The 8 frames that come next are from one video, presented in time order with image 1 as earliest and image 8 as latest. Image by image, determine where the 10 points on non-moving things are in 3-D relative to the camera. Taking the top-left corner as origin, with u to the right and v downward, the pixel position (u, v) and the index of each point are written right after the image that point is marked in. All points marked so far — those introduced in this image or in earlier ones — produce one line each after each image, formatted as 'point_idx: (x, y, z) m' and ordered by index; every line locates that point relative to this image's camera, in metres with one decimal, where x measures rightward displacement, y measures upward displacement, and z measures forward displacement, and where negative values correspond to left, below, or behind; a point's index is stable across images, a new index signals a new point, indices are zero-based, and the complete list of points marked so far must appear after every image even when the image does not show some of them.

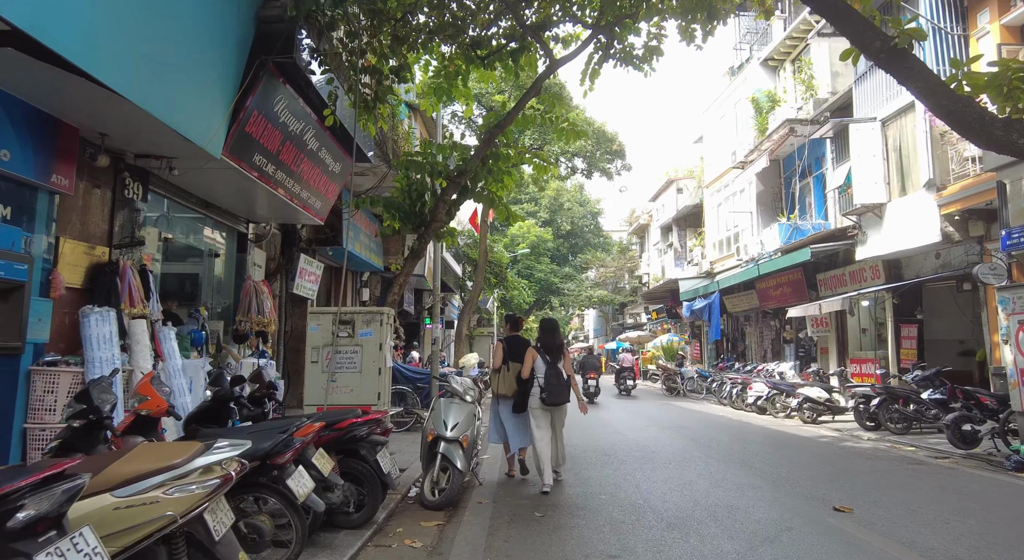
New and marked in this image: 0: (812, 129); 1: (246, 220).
0: (+7.5, +3.8, +17.6) m
1: (-3.5, +0.8, +9.3) m
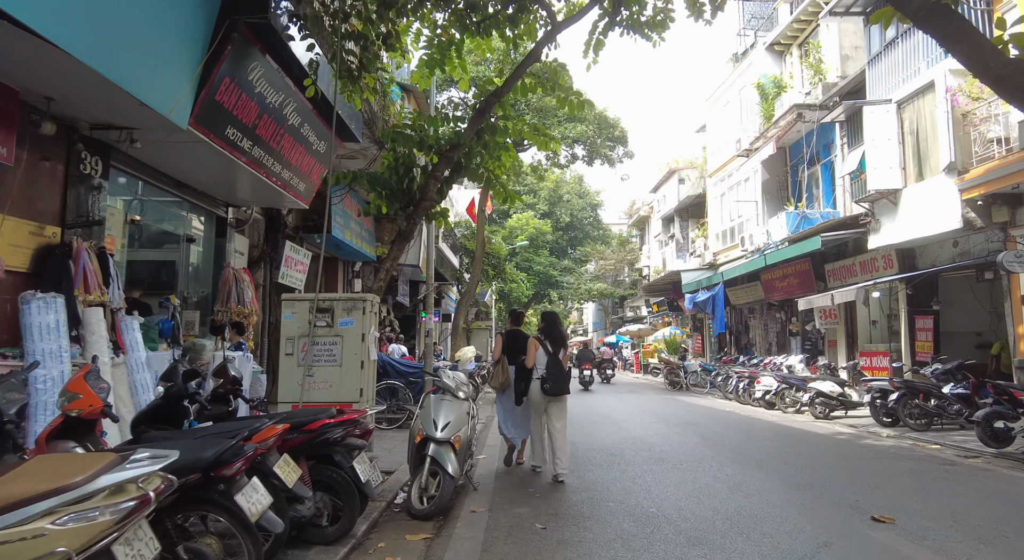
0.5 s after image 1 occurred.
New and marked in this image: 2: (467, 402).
0: (+7.5, +4.0, +17.0) m
1: (-3.6, +1.0, +8.7) m
2: (-0.4, -1.0, +5.5) m
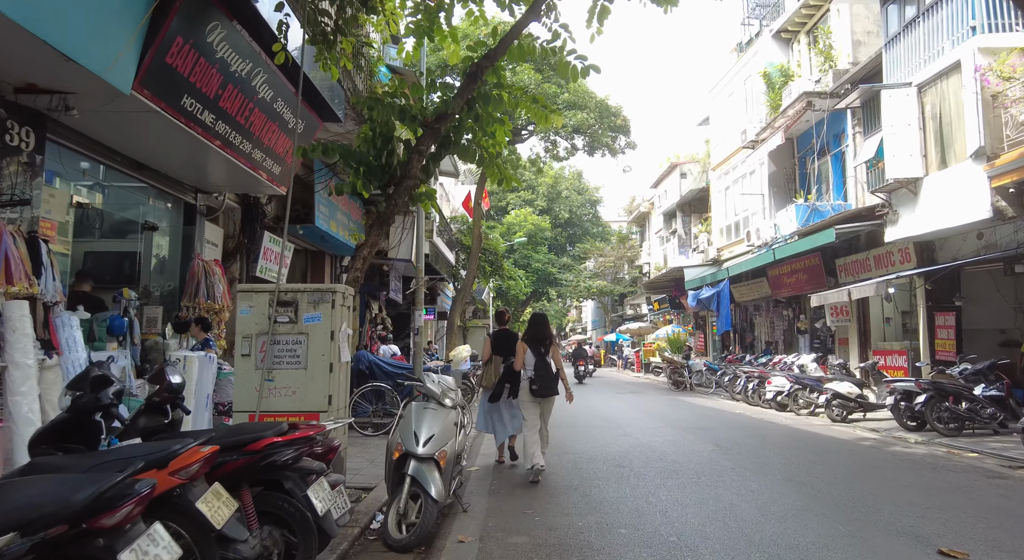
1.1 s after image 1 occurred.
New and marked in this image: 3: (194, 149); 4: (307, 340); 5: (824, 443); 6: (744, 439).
0: (+7.4, +4.1, +16.3) m
1: (-3.6, +1.0, +7.9) m
2: (-0.4, -0.9, +4.7) m
3: (-2.9, +1.2, +6.6) m
4: (-1.4, -0.4, +4.6) m
5: (+3.7, -2.0, +8.3) m
6: (+2.9, -2.0, +8.7) m
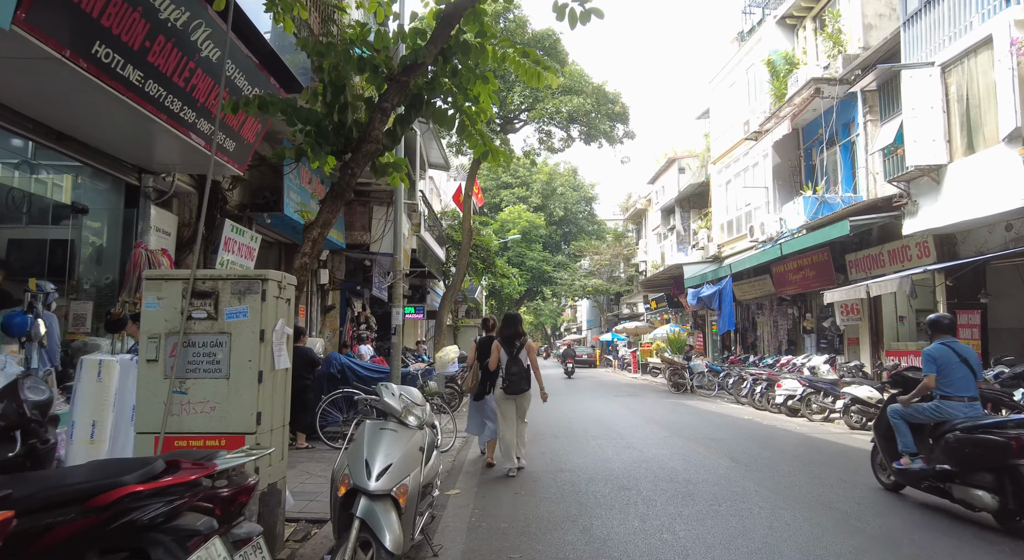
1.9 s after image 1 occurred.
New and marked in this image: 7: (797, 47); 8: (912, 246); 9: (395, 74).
0: (+7.2, +4.2, +15.4) m
1: (-3.7, +1.1, +6.9) m
2: (-0.5, -0.8, +3.8) m
3: (-3.0, +1.3, +5.6) m
4: (-1.5, -0.3, +3.6) m
5: (+3.6, -1.9, +7.4) m
6: (+2.8, -1.9, +7.8) m
7: (+7.8, +6.3, +19.0) m
8: (+7.3, +0.6, +12.8) m
9: (-0.7, +1.3, +4.4) m
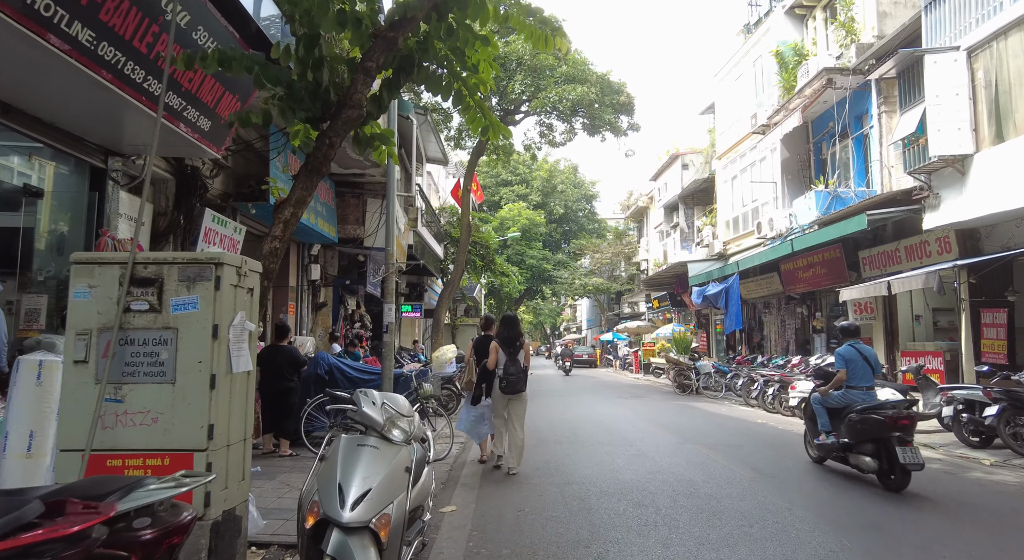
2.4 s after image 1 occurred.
0: (+7.2, +4.3, +14.8) m
1: (-3.7, +1.2, +6.3) m
2: (-0.5, -0.8, +3.2) m
3: (-3.0, +1.3, +5.0) m
4: (-1.4, -0.3, +3.0) m
5: (+3.6, -1.8, +6.8) m
6: (+2.8, -1.8, +7.2) m
7: (+7.8, +6.4, +18.4) m
8: (+7.4, +0.7, +12.2) m
9: (-0.7, +1.4, +3.8) m
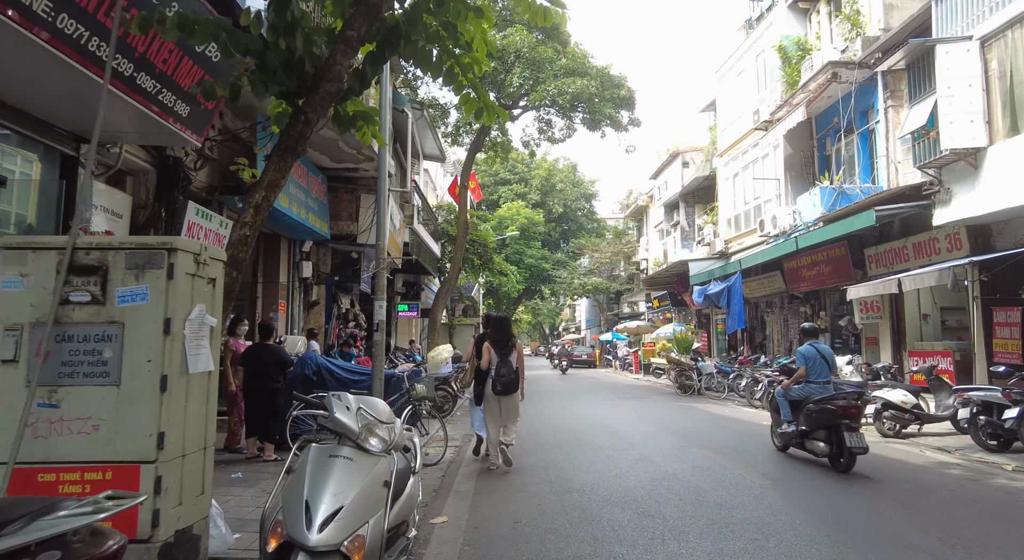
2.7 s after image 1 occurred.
0: (+7.2, +4.3, +14.5) m
1: (-3.7, +1.2, +6.0) m
2: (-0.5, -0.7, +2.8) m
3: (-3.0, +1.4, +4.7) m
4: (-1.5, -0.2, +2.7) m
5: (+3.6, -1.8, +6.5) m
6: (+2.7, -1.8, +6.8) m
7: (+7.7, +6.4, +18.1) m
8: (+7.3, +0.7, +11.9) m
9: (-0.7, +1.4, +3.5) m
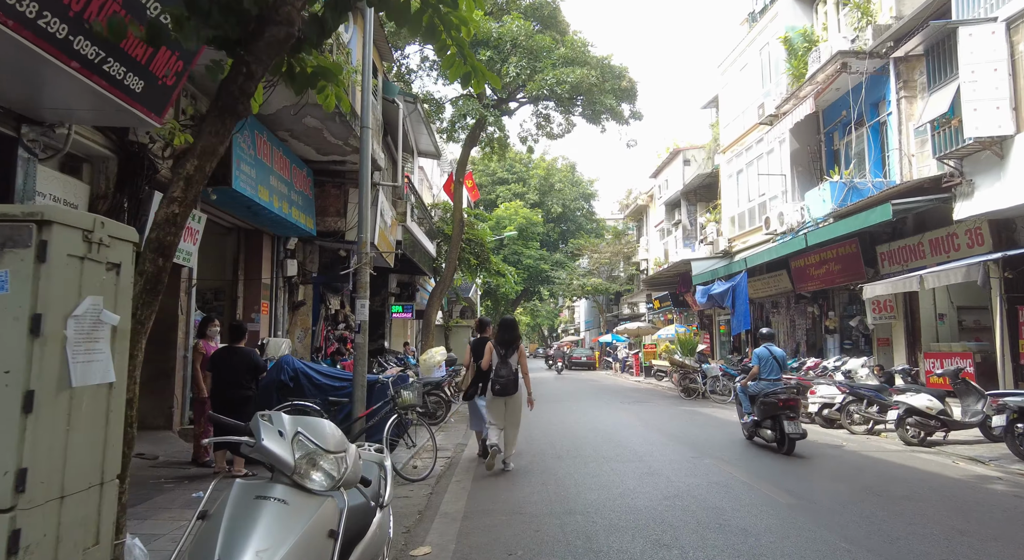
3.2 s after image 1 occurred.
0: (+7.1, +4.3, +13.9) m
1: (-3.8, +1.3, +5.4) m
2: (-0.5, -0.7, +2.2) m
3: (-3.1, +1.4, +4.1) m
4: (-1.5, -0.2, +2.0) m
5: (+3.5, -1.7, +5.9) m
6: (+2.7, -1.7, +6.2) m
7: (+7.7, +6.5, +17.5) m
8: (+7.3, +0.7, +11.3) m
9: (-0.8, +1.5, +2.9) m
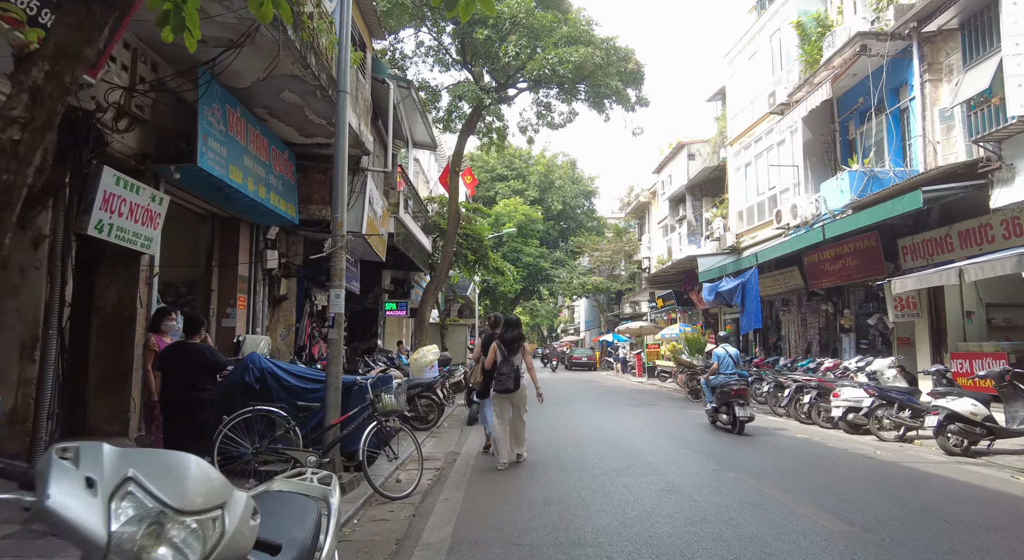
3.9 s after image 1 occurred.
0: (+7.1, +4.4, +13.0) m
1: (-3.8, +1.4, +4.5) m
2: (-0.5, -0.6, +1.4) m
3: (-3.1, +1.5, +3.2) m
4: (-1.5, -0.1, +1.2) m
5: (+3.5, -1.6, +5.0) m
6: (+2.7, -1.6, +5.4) m
7: (+7.6, +6.5, +16.7) m
8: (+7.2, +0.8, +10.4) m
9: (-0.8, +1.6, +2.0) m
